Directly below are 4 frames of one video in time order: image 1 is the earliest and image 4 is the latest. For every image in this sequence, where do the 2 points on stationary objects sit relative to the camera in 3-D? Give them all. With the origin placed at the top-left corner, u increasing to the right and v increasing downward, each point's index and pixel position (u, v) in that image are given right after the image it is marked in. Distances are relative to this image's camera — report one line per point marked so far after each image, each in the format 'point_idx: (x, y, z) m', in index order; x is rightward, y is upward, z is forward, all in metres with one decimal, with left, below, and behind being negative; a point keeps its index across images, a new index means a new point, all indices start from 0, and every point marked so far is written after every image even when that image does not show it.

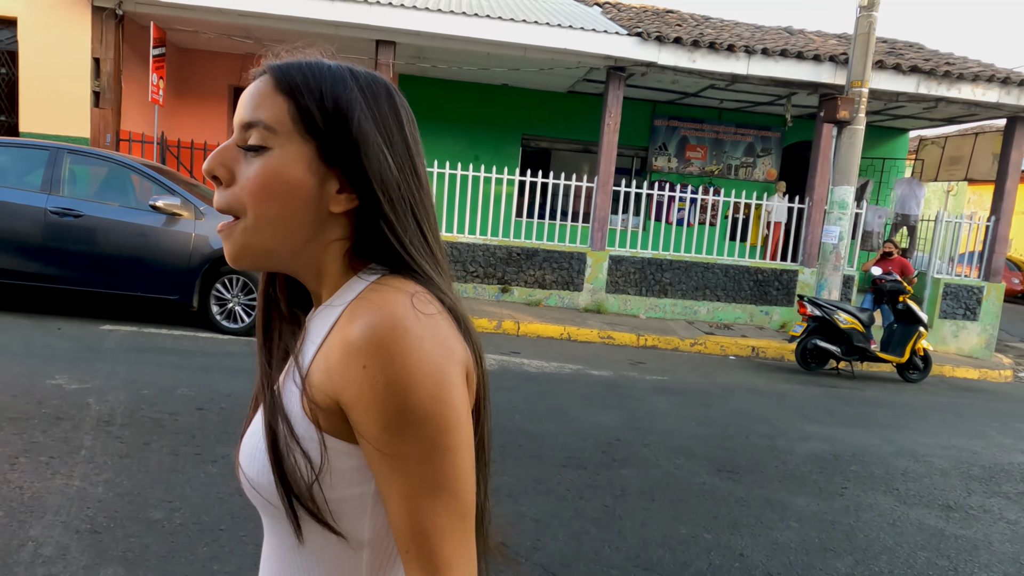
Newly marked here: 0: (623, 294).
0: (+1.8, -0.1, +10.7) m
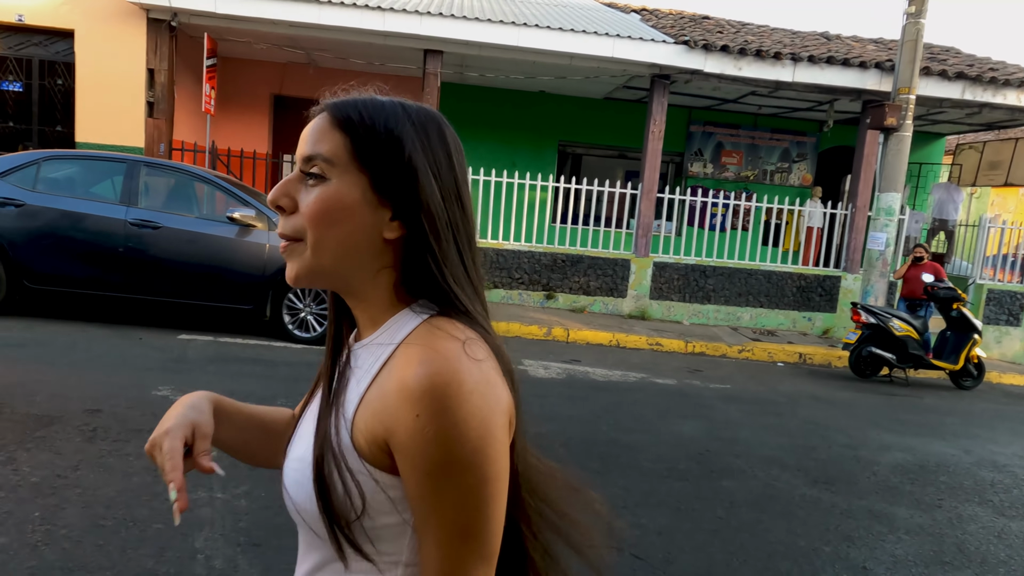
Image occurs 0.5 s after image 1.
0: (+2.5, -0.2, +10.7) m
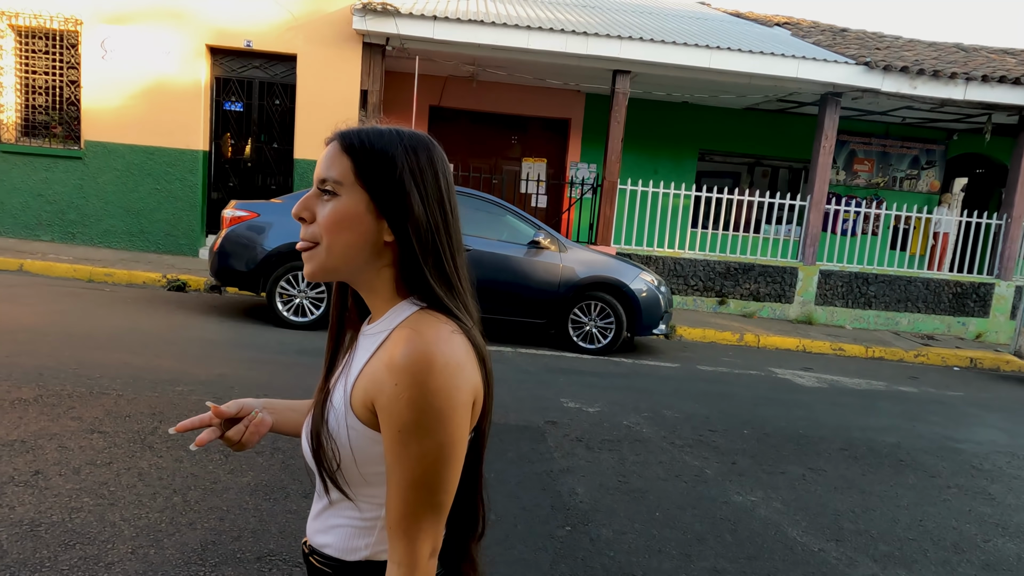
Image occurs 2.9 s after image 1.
0: (+5.4, -0.3, +11.3) m
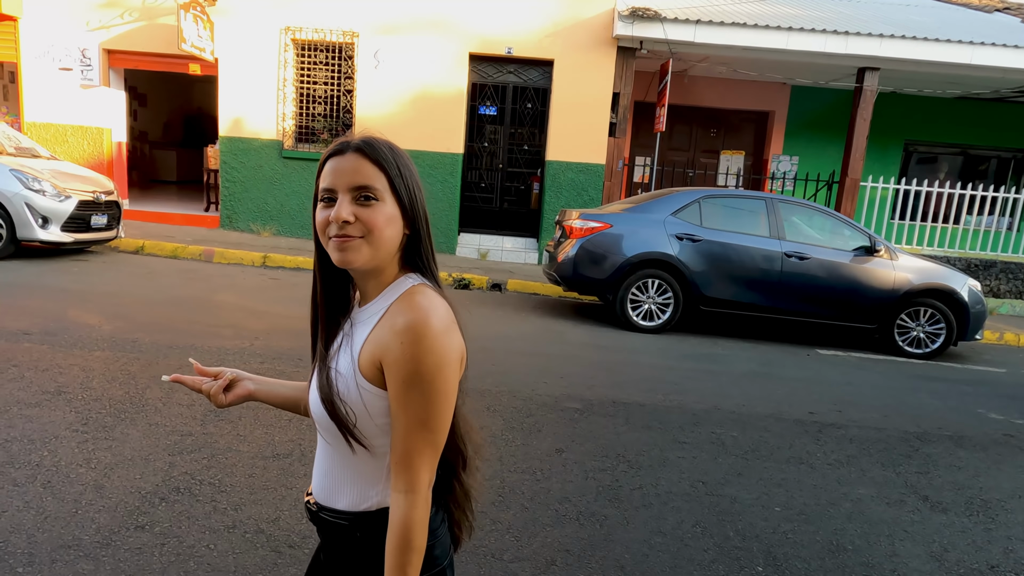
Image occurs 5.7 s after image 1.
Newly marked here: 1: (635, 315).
0: (+9.4, -0.2, +11.1) m
1: (+1.3, -0.3, +7.2) m
